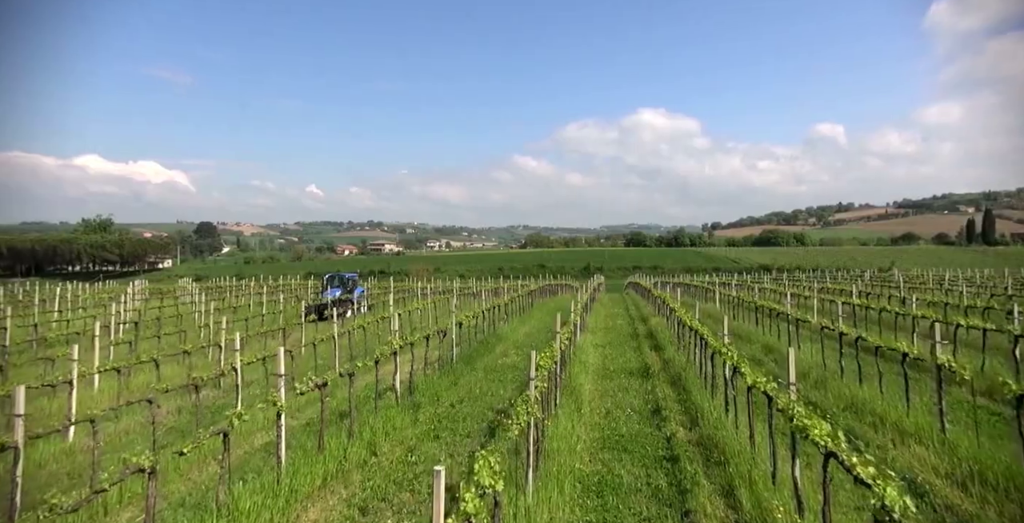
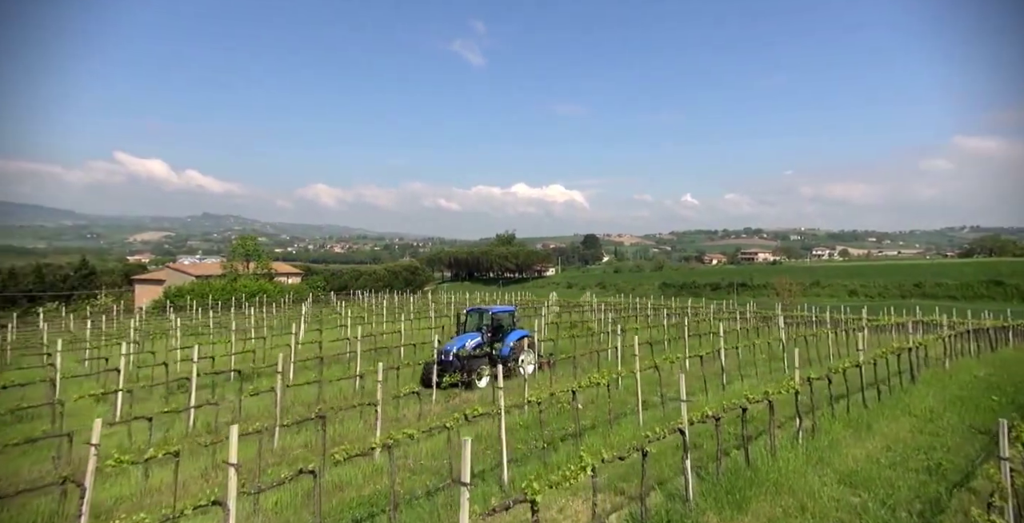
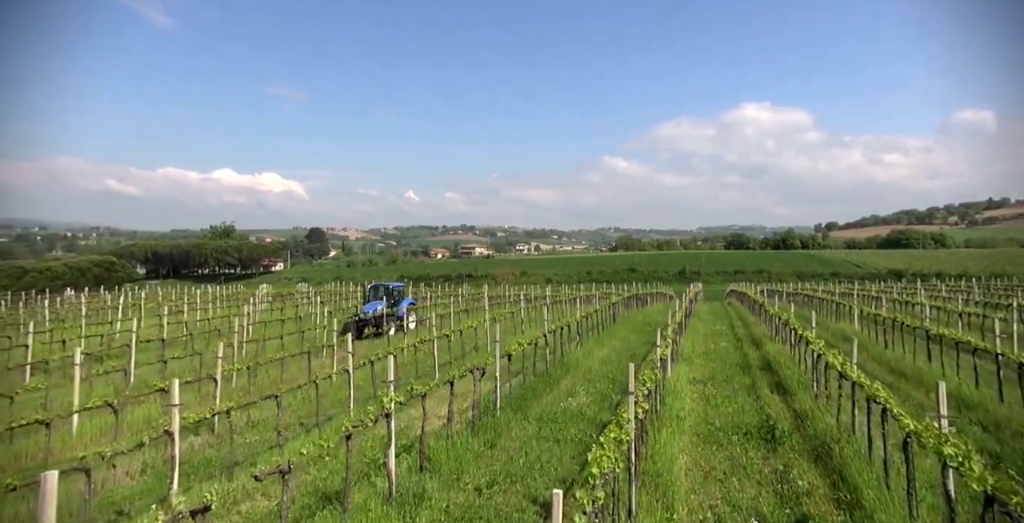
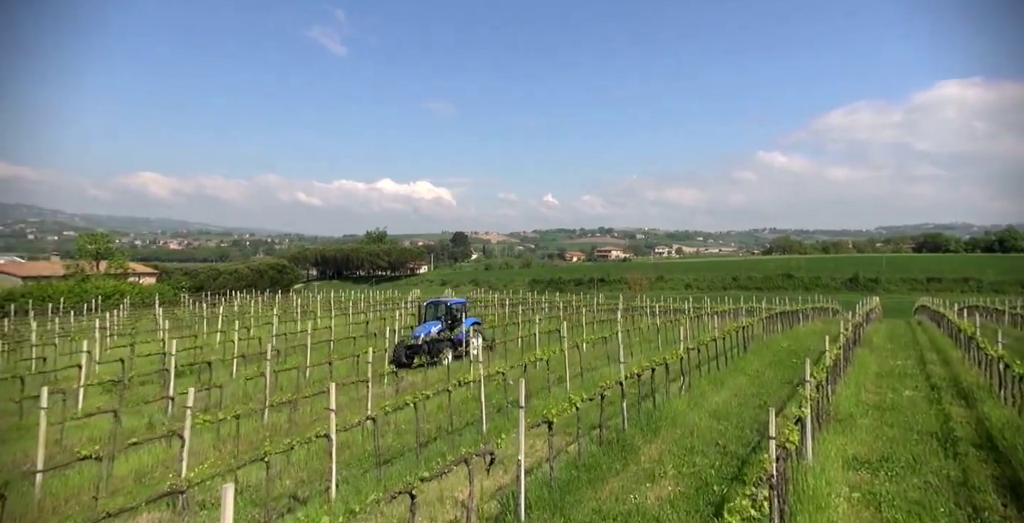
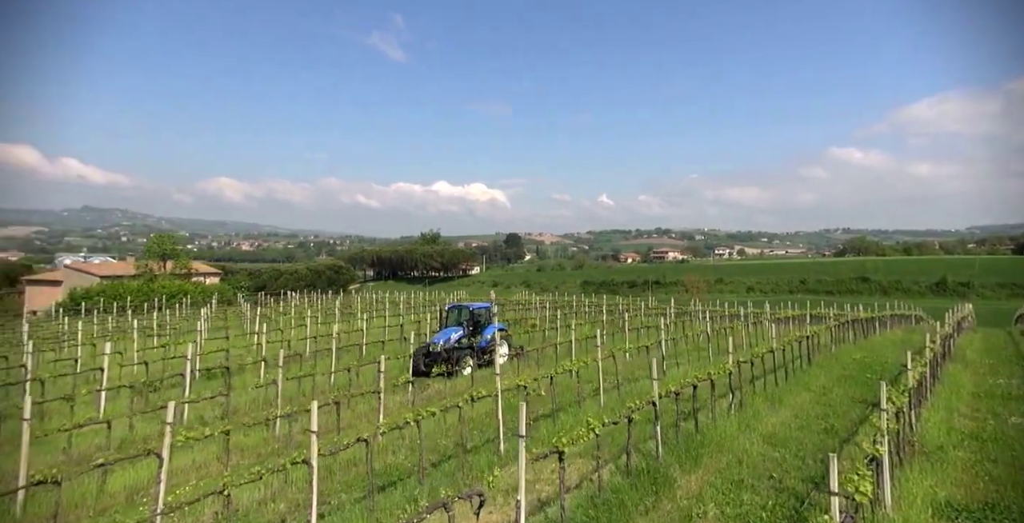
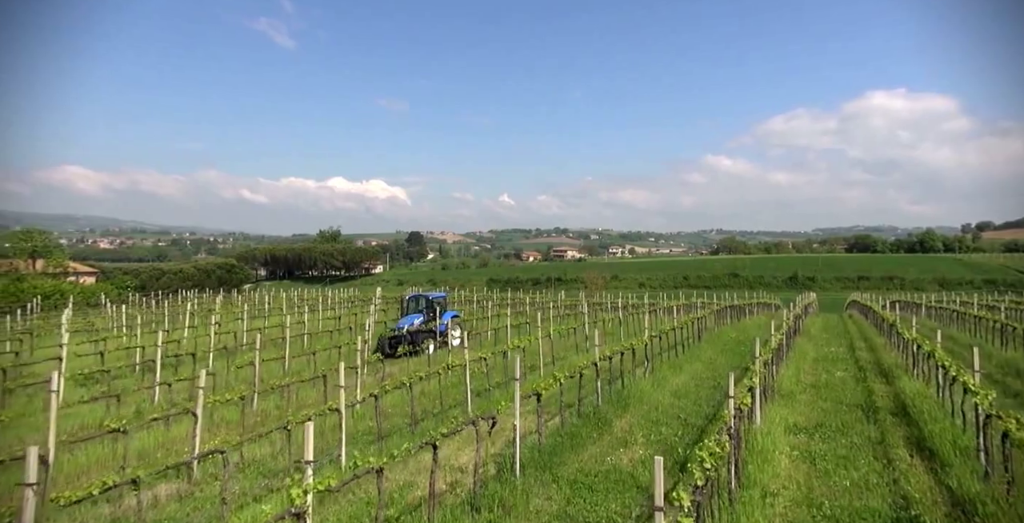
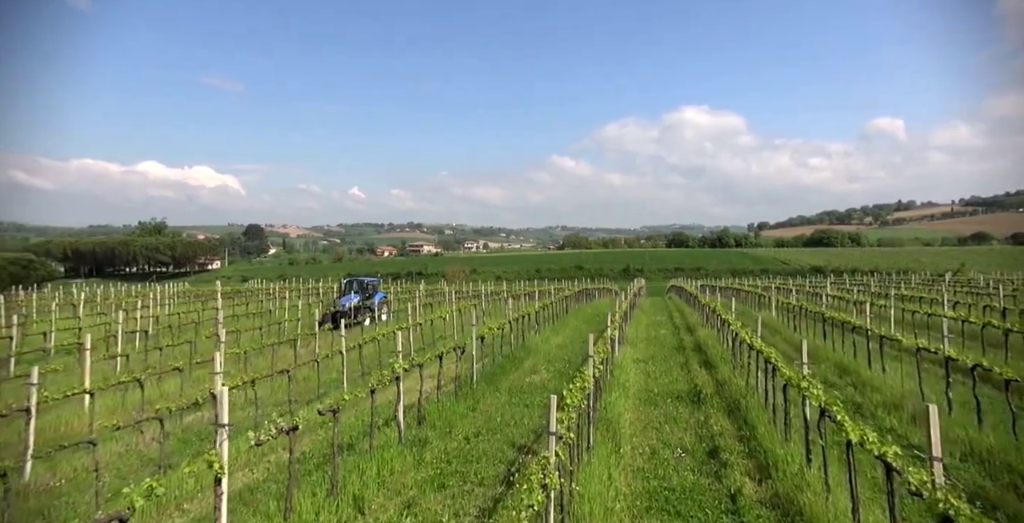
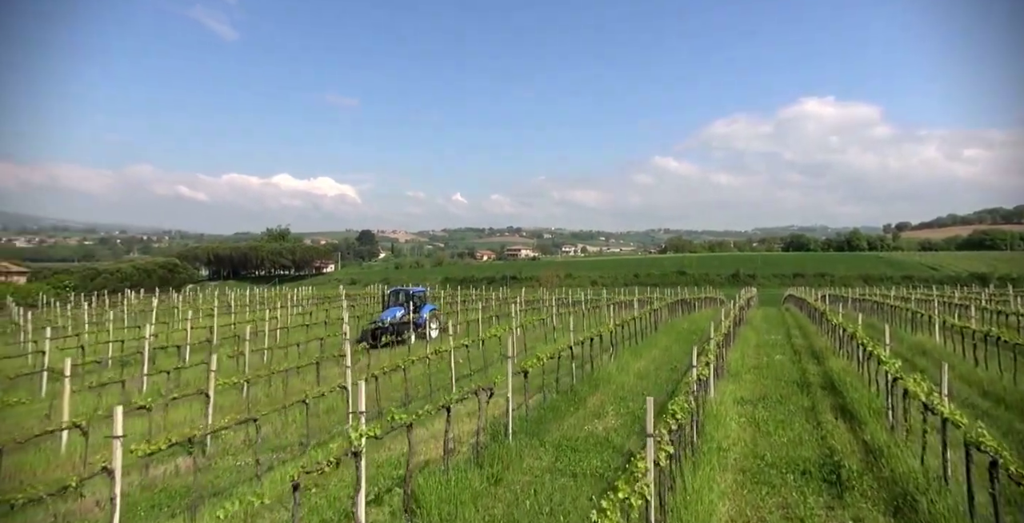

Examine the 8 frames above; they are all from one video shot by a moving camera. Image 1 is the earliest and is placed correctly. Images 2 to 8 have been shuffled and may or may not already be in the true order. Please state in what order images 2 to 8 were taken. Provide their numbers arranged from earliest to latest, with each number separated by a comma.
7, 3, 8, 6, 4, 5, 2
